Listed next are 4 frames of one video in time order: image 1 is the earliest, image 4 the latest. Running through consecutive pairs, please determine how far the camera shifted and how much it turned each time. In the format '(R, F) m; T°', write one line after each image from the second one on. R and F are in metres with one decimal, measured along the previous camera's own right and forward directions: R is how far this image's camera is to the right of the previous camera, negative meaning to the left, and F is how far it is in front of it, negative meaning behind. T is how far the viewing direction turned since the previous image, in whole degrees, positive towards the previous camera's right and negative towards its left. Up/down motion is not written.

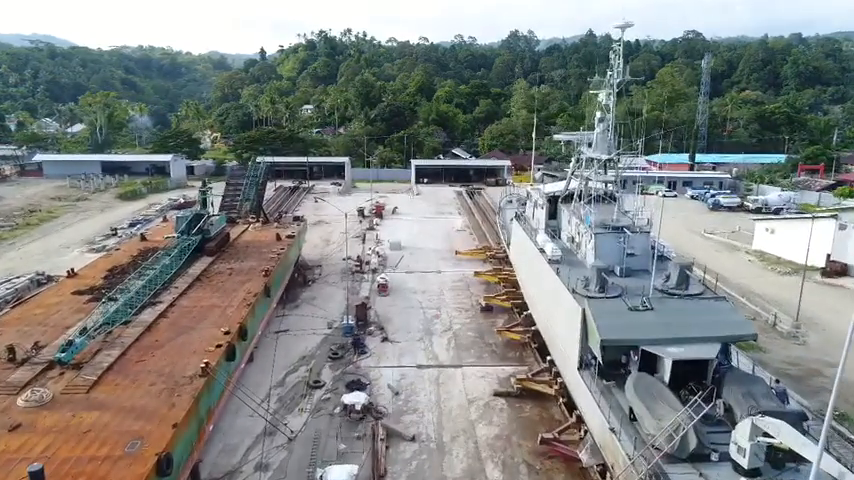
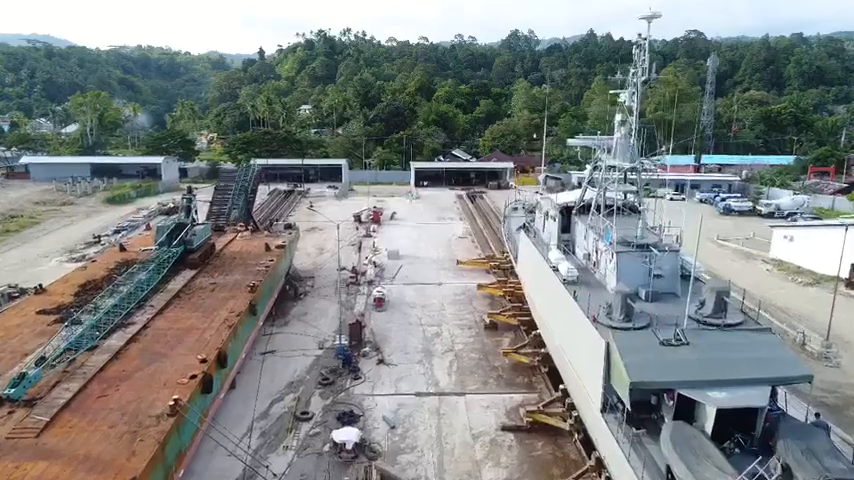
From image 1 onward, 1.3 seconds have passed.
(0.0, +1.5) m; 0°
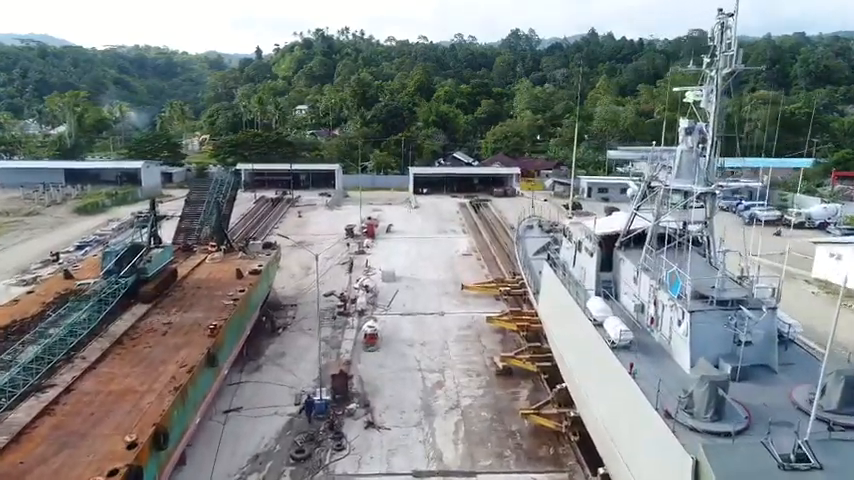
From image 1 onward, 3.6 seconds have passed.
(0.0, +3.0) m; 0°
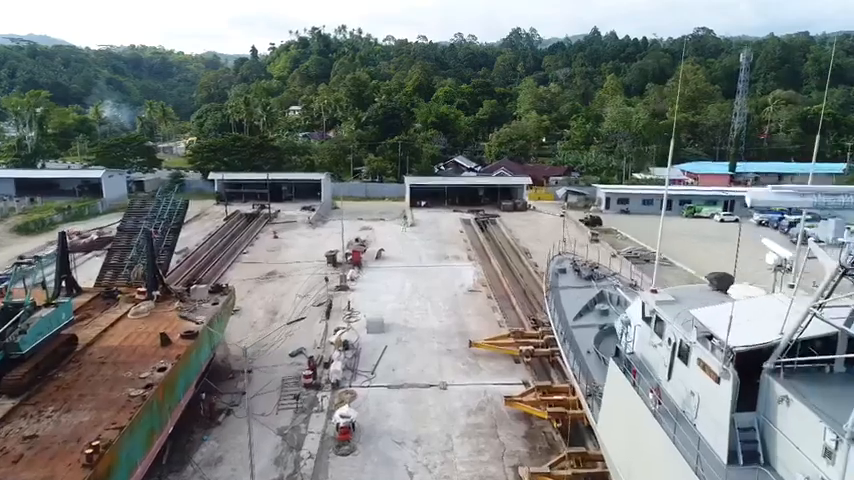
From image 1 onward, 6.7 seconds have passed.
(+0.1, +4.7) m; 0°
